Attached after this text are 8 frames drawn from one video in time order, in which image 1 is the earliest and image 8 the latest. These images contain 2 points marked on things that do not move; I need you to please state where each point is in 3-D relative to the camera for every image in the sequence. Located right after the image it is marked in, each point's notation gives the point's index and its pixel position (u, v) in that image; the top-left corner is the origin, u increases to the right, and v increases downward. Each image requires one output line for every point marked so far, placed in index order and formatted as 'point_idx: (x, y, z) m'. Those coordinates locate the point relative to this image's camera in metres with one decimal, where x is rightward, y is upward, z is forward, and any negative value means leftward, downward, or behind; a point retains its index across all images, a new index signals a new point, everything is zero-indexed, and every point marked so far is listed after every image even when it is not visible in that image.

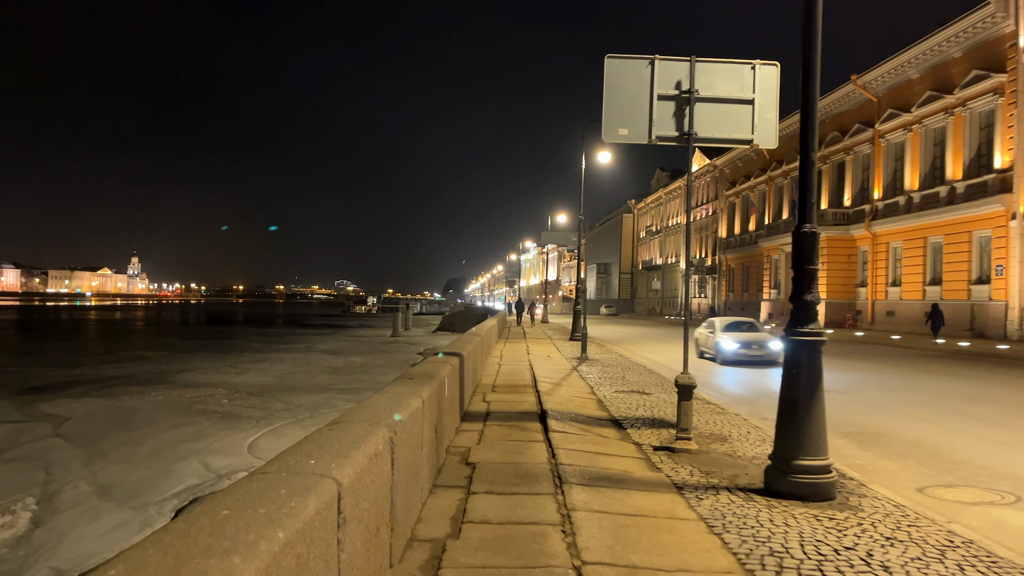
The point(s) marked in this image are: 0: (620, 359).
0: (+2.0, -1.3, +14.4) m
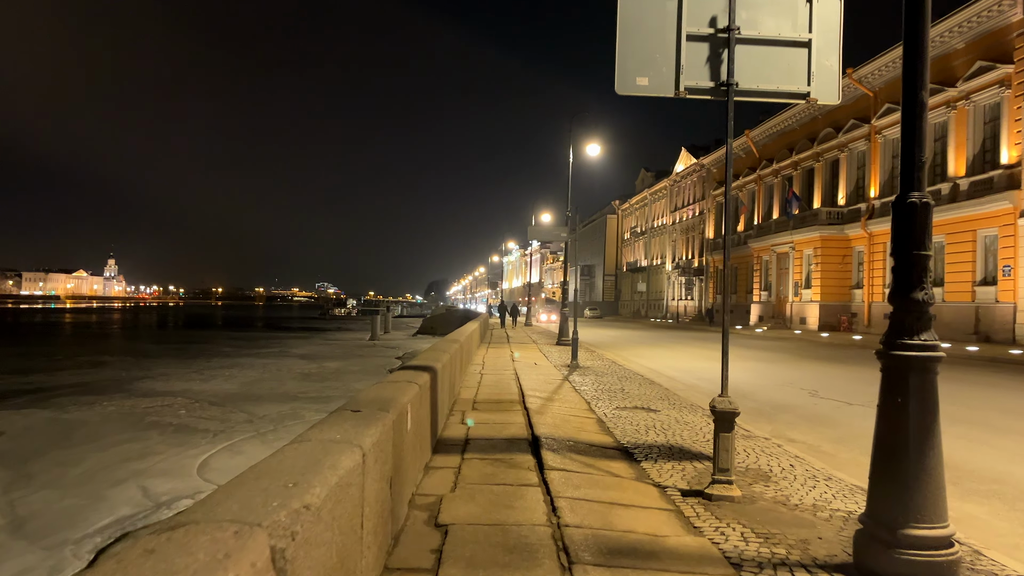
0: (+1.7, -1.3, +13.1) m
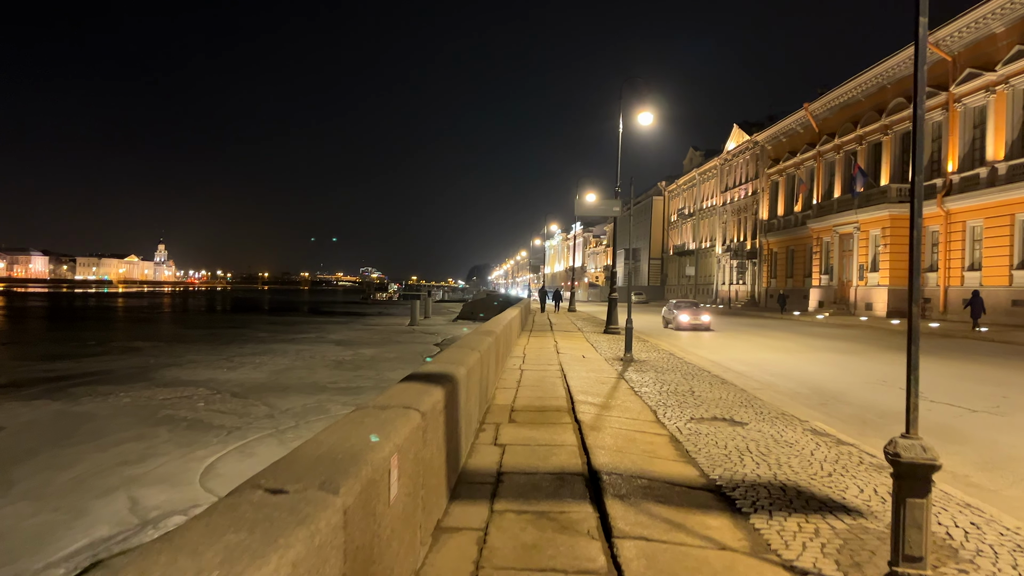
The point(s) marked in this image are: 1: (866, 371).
0: (+2.3, -1.0, +11.4) m
1: (+5.0, -1.2, +11.7) m
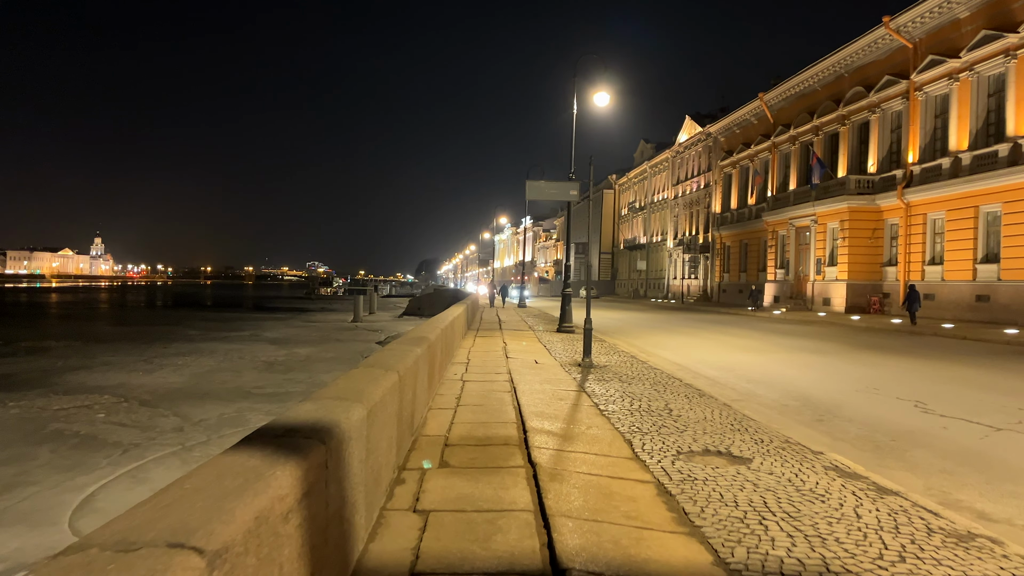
0: (+1.6, -1.0, +10.1) m
1: (+4.3, -1.1, +10.5) m
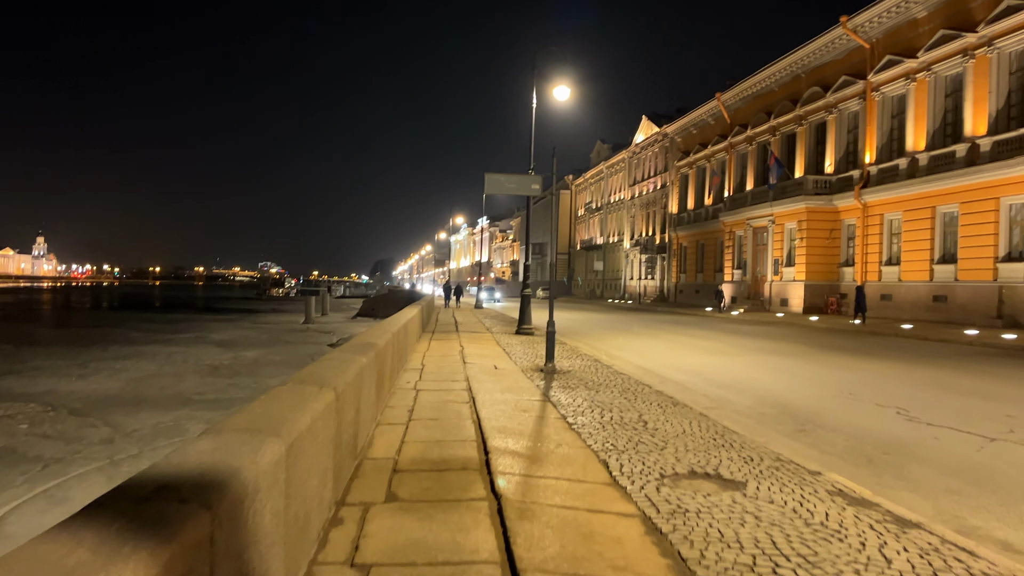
0: (+1.1, -1.0, +9.5) m
1: (+3.8, -1.1, +10.0) m
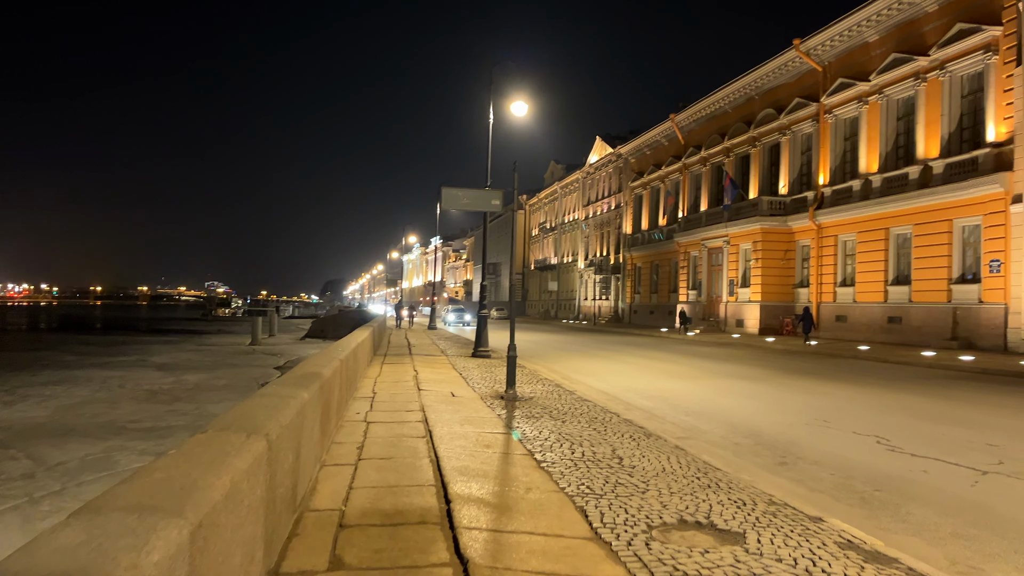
0: (+0.7, -1.2, +9.0) m
1: (+3.3, -1.4, +9.7) m
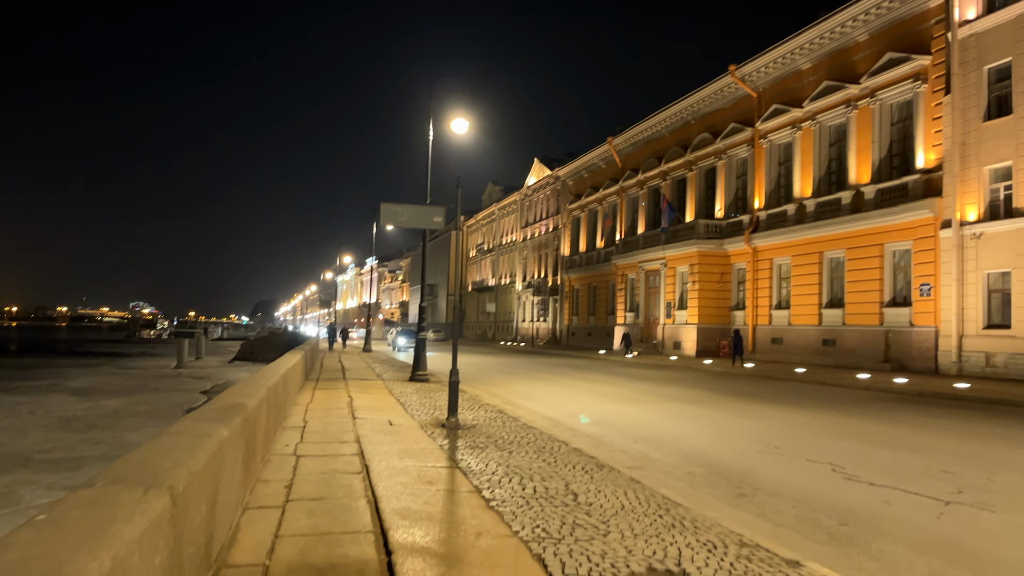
0: (0.0, -1.5, +8.5) m
1: (+2.6, -1.7, +9.4) m
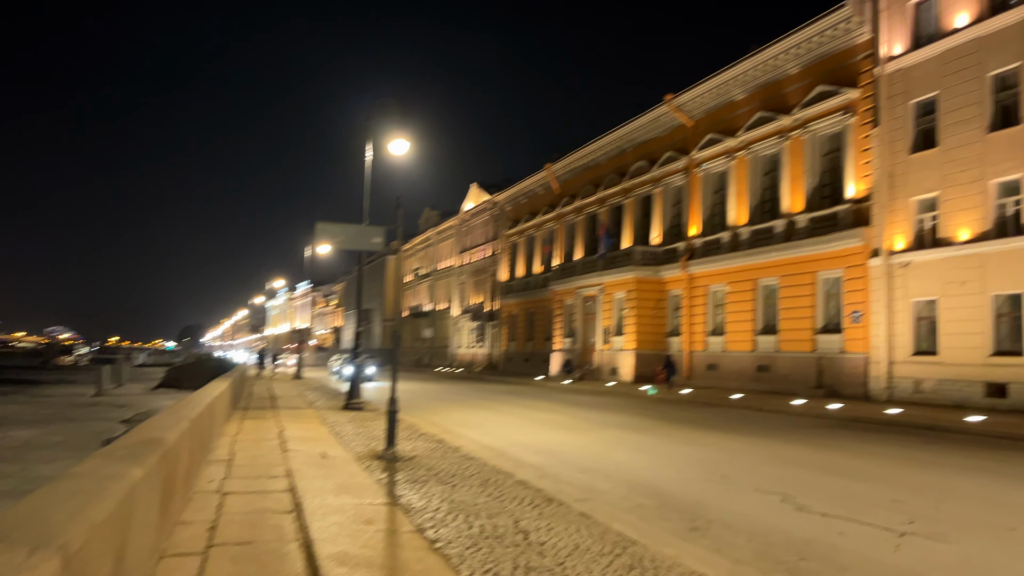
0: (-0.6, -1.7, +8.2) m
1: (+1.9, -2.0, +9.3) m
